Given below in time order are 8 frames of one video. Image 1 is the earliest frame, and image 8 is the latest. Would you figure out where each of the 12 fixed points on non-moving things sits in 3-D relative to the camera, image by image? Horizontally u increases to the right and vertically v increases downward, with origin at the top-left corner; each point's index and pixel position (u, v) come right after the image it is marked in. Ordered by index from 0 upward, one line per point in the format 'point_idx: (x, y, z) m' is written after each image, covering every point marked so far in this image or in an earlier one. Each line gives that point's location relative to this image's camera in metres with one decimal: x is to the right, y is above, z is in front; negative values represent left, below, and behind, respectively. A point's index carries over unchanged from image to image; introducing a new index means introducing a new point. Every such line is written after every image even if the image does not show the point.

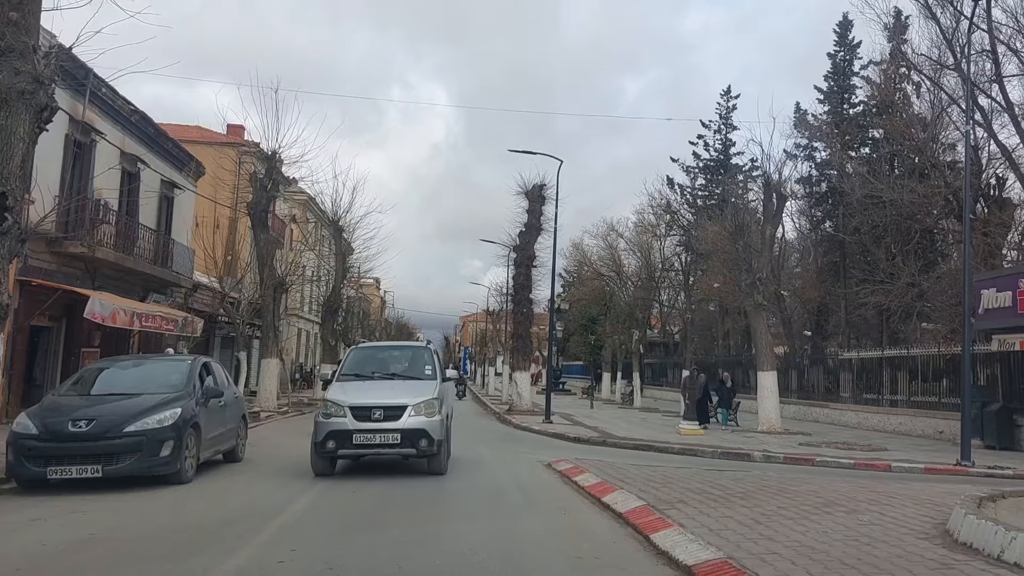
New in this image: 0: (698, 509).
0: (+1.4, -1.7, +6.5) m
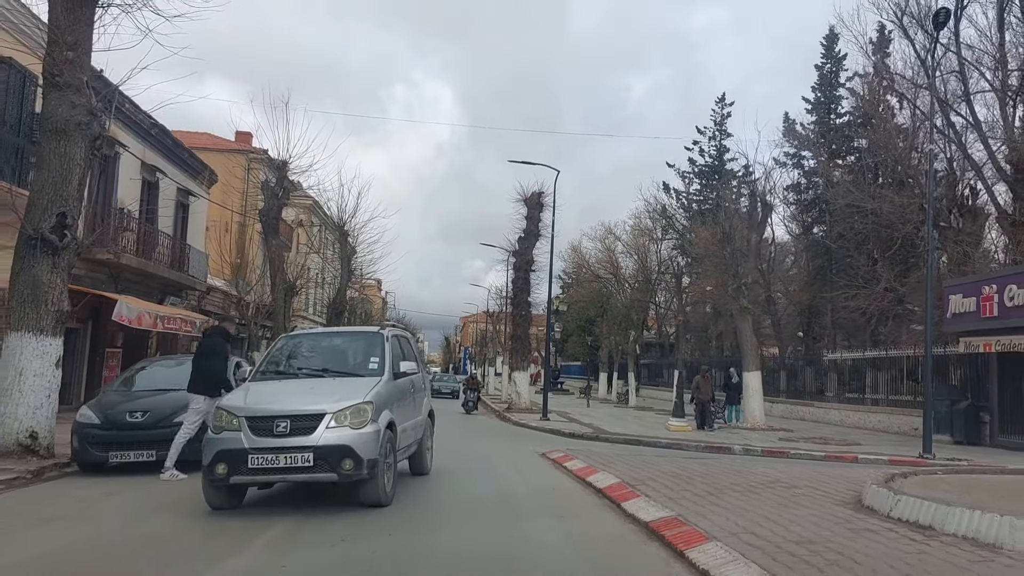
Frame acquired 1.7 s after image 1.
0: (+1.4, -1.8, +7.7) m
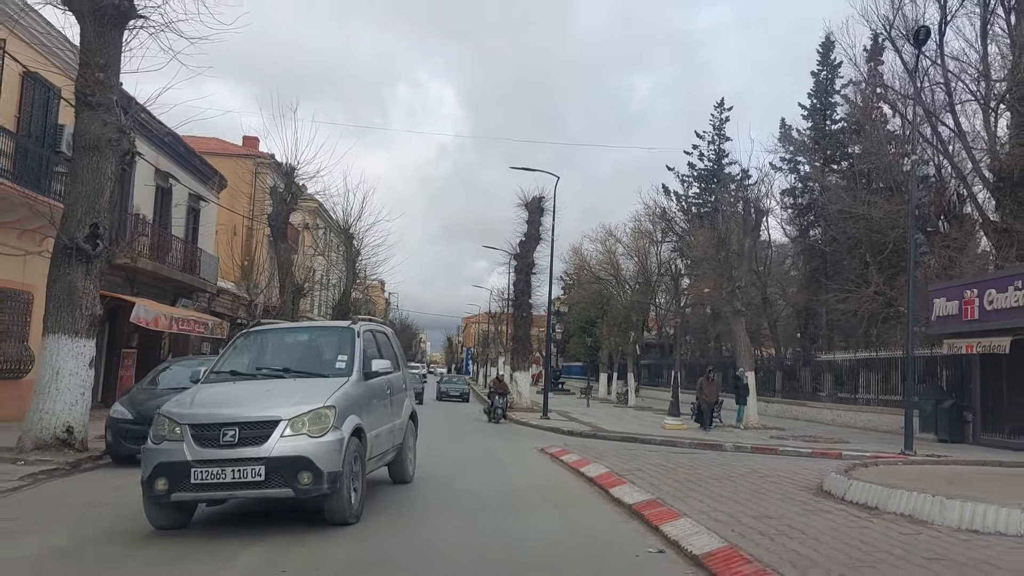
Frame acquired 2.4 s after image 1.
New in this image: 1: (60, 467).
0: (+1.4, -1.9, +8.4) m
1: (-5.3, -2.1, +9.7) m
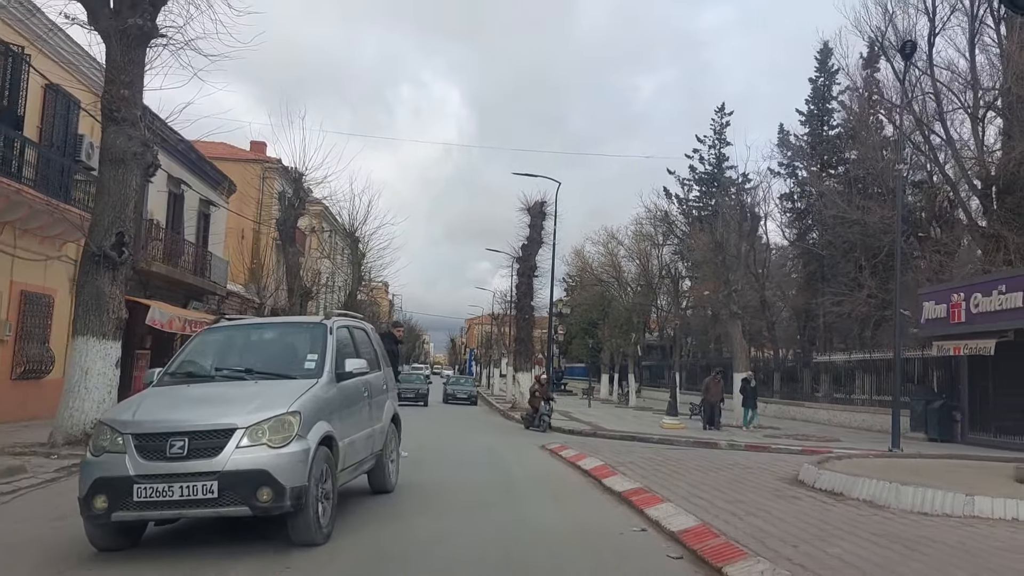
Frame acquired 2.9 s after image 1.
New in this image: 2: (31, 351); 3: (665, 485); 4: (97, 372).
0: (+1.4, -2.0, +9.1) m
1: (-5.2, -2.1, +10.3) m
2: (-9.7, -1.3, +16.8) m
3: (+1.4, -1.8, +7.4) m
4: (-5.6, -1.1, +11.2) m
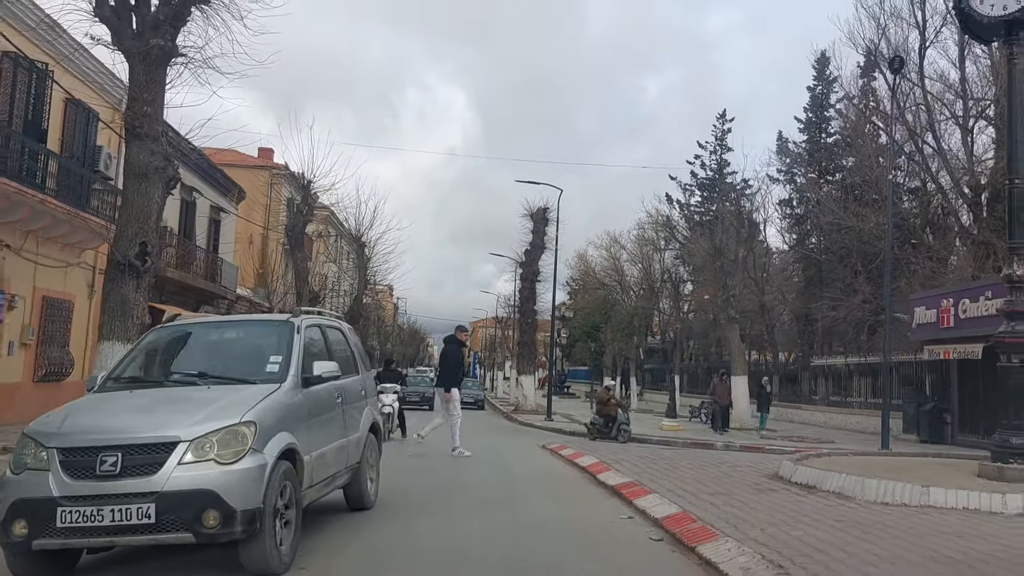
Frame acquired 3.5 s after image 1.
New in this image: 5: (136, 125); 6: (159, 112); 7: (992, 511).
0: (+1.4, -2.1, +9.7) m
1: (-5.2, -2.2, +11.0) m
2: (-9.6, -1.4, +17.4) m
3: (+1.4, -1.9, +8.0) m
4: (-5.5, -1.2, +11.8) m
5: (-5.6, +2.4, +12.3) m
6: (-5.3, +2.7, +12.6) m
7: (+3.5, -1.6, +6.0) m
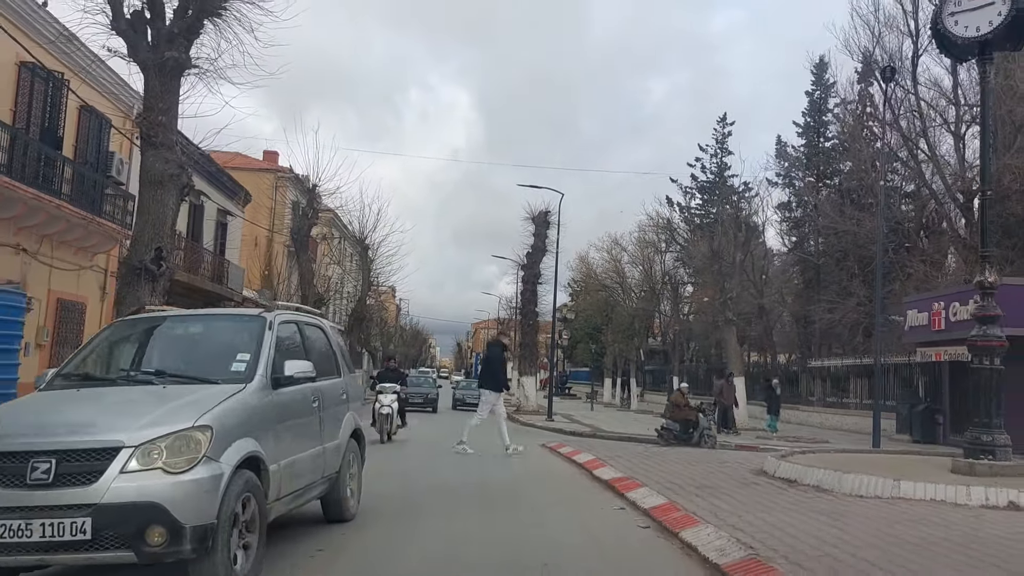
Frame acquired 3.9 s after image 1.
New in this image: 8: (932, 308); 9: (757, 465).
0: (+1.4, -2.1, +10.1) m
1: (-5.2, -2.3, +11.5) m
2: (-9.6, -1.4, +17.9) m
3: (+1.4, -1.9, +8.5) m
4: (-5.5, -1.3, +12.3) m
5: (-5.5, +2.4, +12.8) m
6: (-5.3, +2.6, +13.1) m
7: (+3.5, -1.7, +6.5) m
8: (+10.1, -0.5, +19.9) m
9: (+2.7, -1.9, +9.2) m
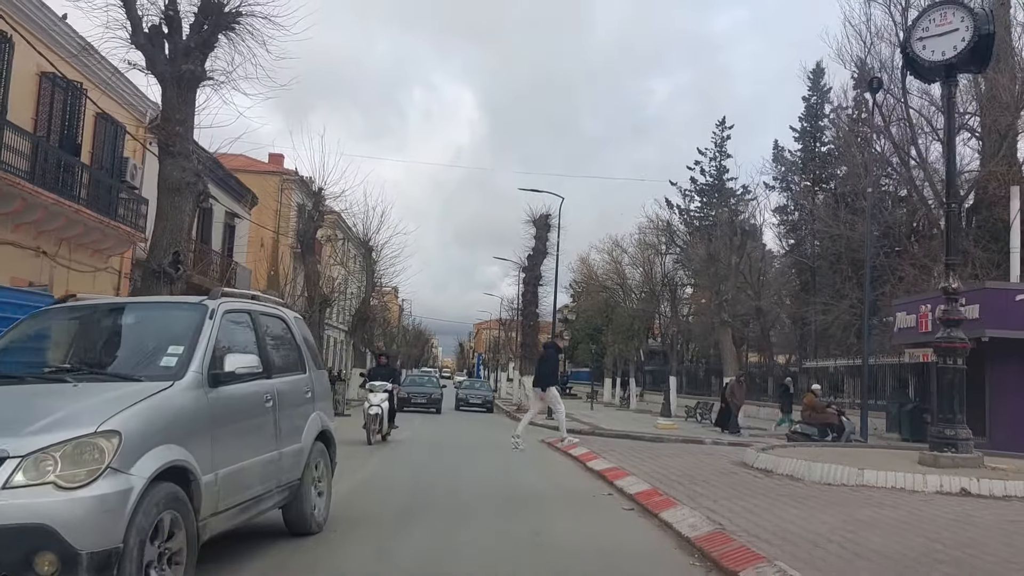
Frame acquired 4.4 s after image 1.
0: (+1.4, -2.2, +10.8) m
1: (-5.2, -2.3, +12.1) m
2: (-9.6, -1.5, +18.6) m
3: (+1.4, -2.0, +9.1) m
4: (-5.5, -1.3, +12.9) m
5: (-5.5, +2.3, +13.5) m
6: (-5.3, +2.6, +13.7) m
7: (+3.4, -1.7, +7.1) m
8: (+10.1, -0.5, +20.6) m
9: (+2.7, -2.0, +9.8) m
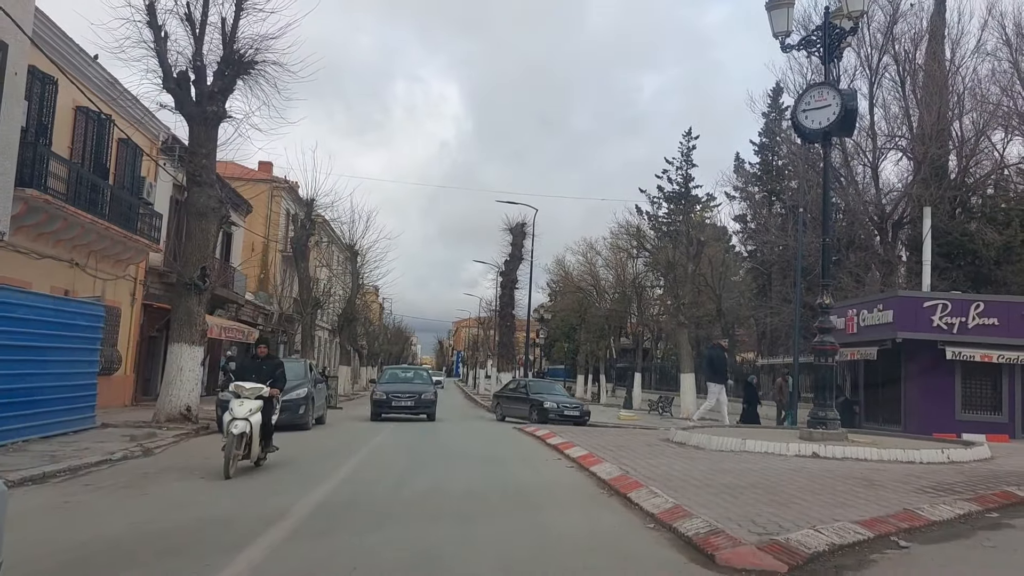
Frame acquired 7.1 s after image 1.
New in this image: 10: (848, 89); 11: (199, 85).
0: (+1.0, -2.4, +13.3) m
1: (-5.6, -2.5, +14.5) m
2: (-10.2, -1.6, +20.8) m
3: (+1.0, -2.2, +11.7) m
4: (-6.0, -1.5, +15.3) m
5: (-6.0, +2.2, +15.8) m
6: (-5.8, +2.4, +16.1) m
7: (+3.1, -1.9, +9.7) m
8: (+9.4, -0.7, +23.3) m
9: (+2.3, -2.2, +12.4) m
10: (+4.6, +2.7, +11.5) m
11: (-6.0, +3.9, +16.1) m
